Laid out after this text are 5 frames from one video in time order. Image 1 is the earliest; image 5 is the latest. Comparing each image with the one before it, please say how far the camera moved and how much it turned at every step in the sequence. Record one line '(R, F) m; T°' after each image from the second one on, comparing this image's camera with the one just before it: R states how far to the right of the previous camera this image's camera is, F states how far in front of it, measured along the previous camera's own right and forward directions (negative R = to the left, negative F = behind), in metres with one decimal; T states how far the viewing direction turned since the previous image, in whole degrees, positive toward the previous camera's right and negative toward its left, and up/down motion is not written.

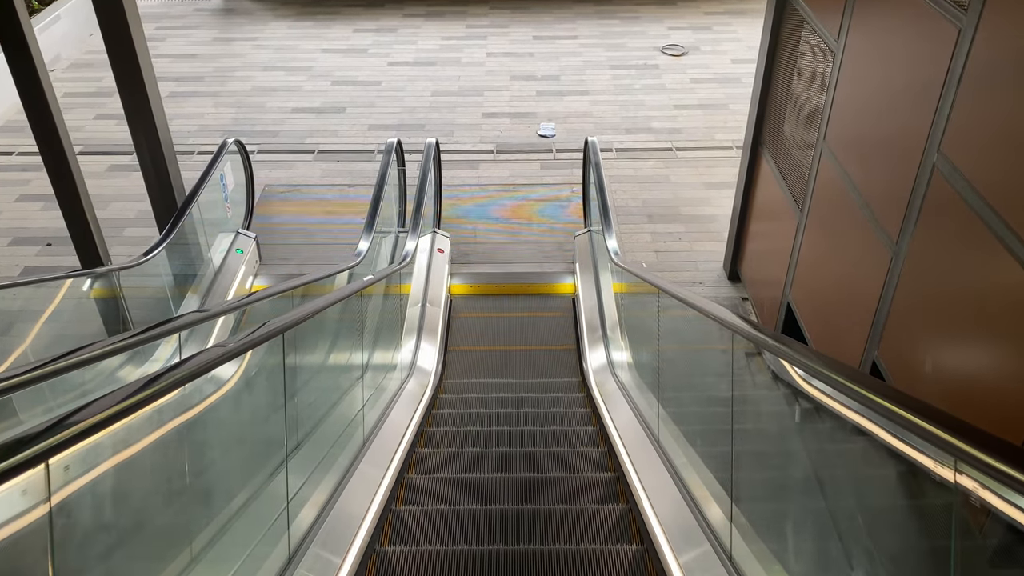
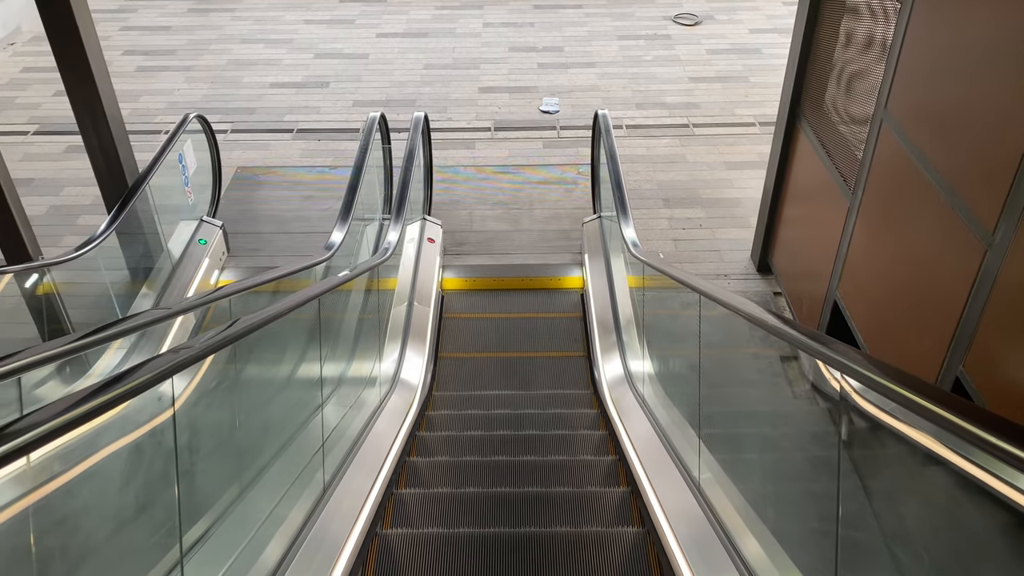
(0.0, +0.8) m; 0°
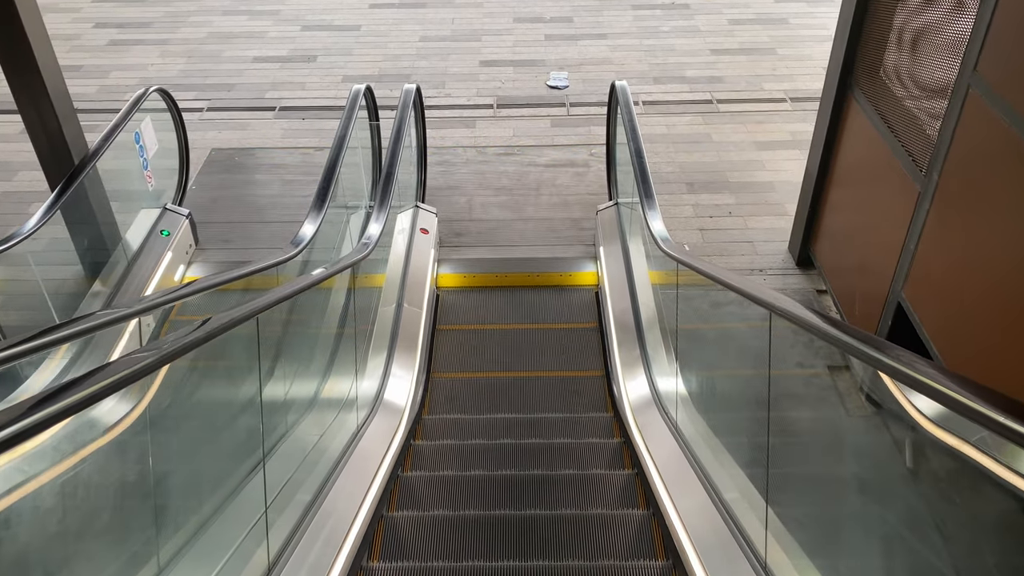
(0.0, +0.7) m; 0°
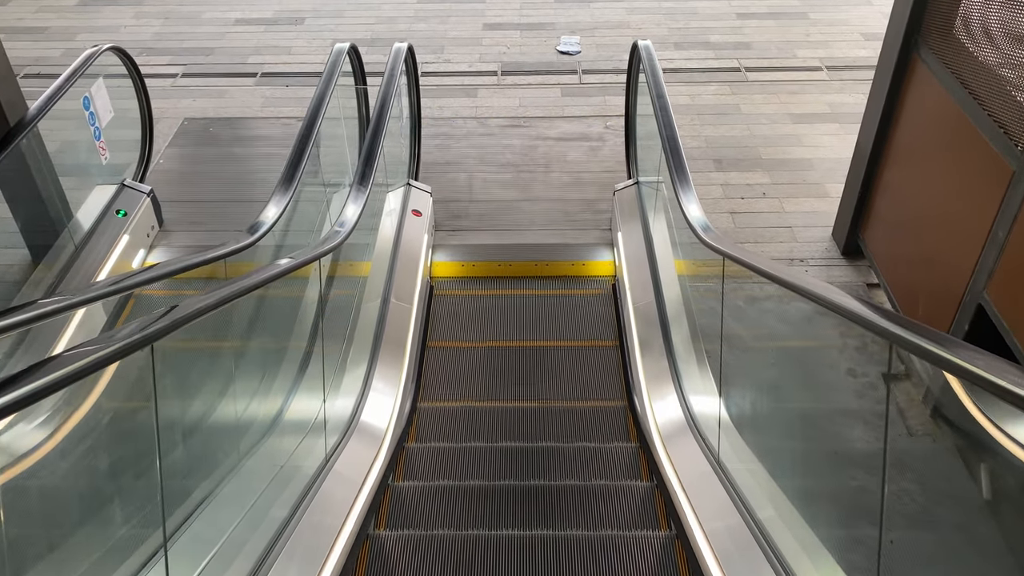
(0.0, +0.6) m; 0°
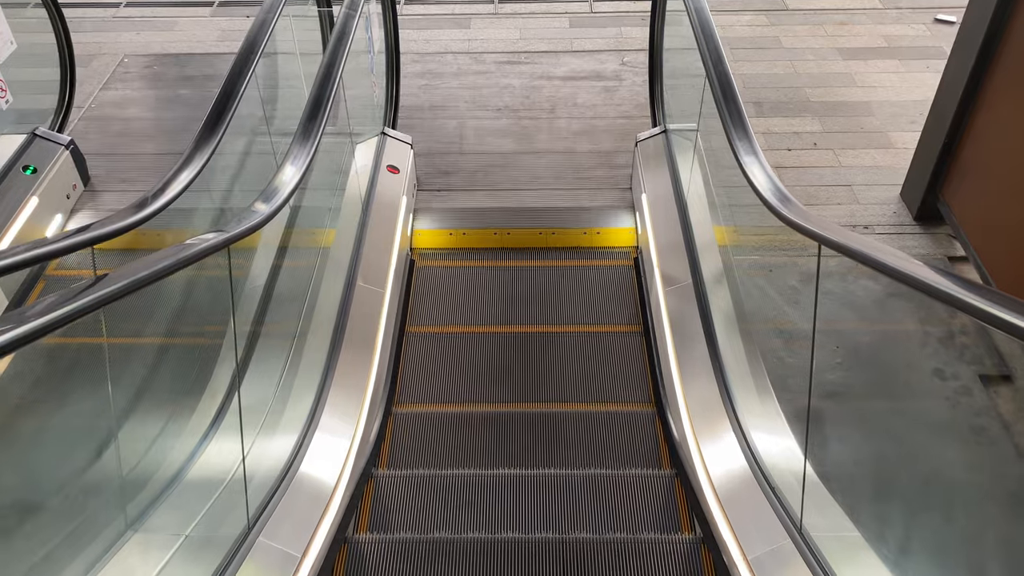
(0.0, +0.8) m; 0°
